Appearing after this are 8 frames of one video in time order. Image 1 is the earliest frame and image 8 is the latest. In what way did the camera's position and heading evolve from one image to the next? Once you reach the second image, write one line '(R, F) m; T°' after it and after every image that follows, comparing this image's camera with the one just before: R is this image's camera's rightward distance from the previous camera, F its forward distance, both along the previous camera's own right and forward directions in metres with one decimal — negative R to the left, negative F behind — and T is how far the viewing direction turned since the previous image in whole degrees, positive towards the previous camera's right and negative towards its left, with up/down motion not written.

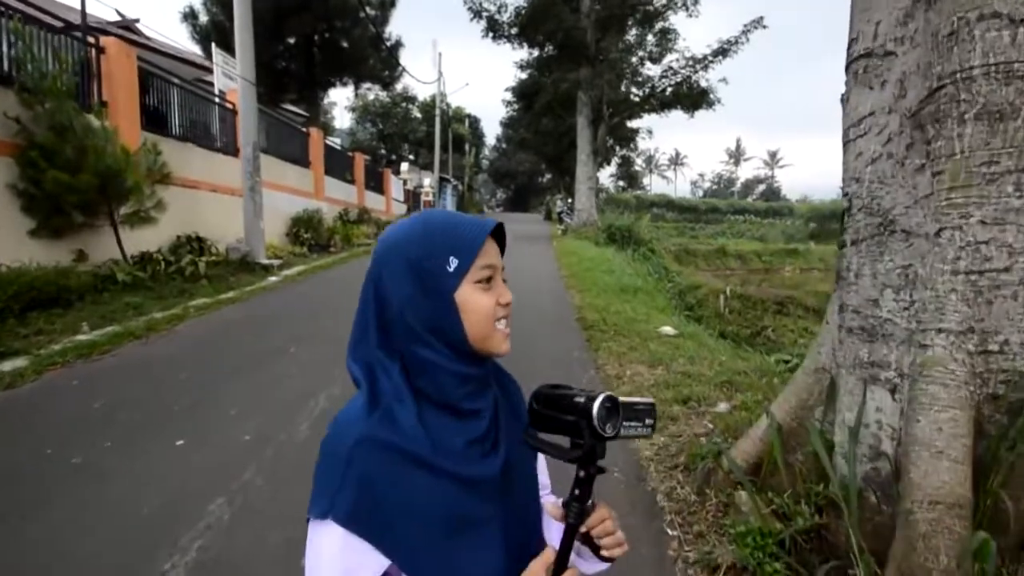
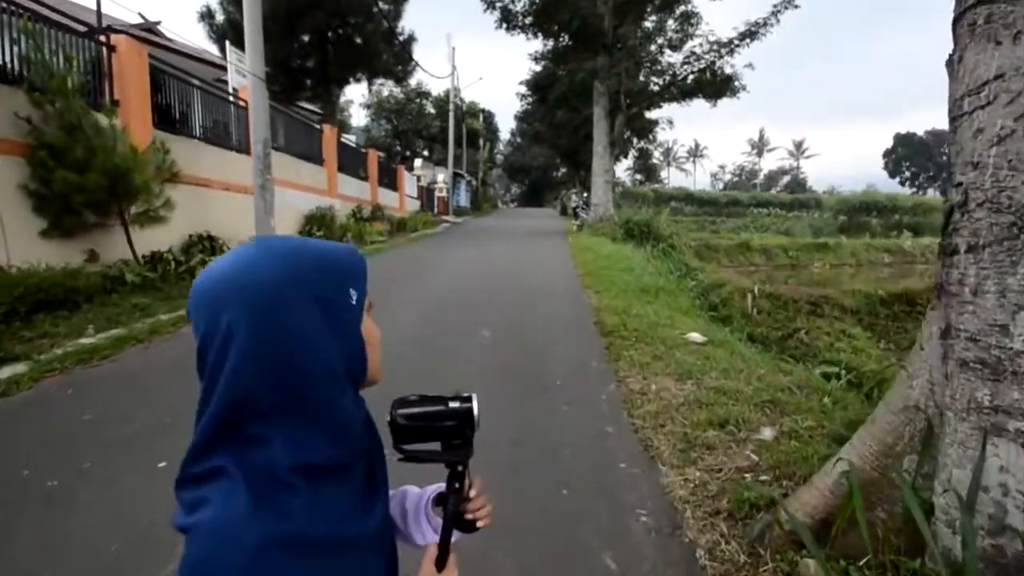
(0.0, +0.5) m; -2°
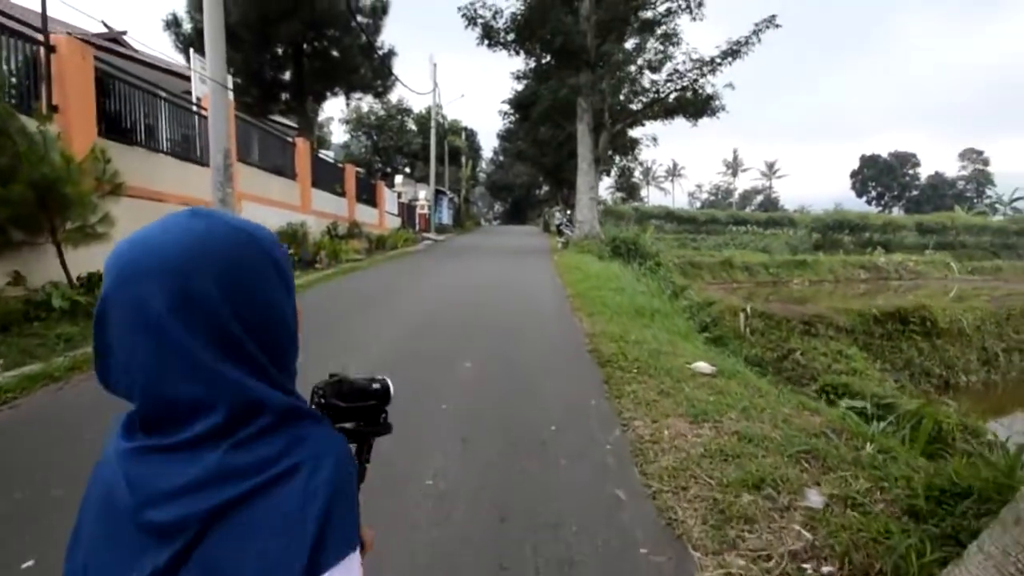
(0.0, +0.8) m; +2°
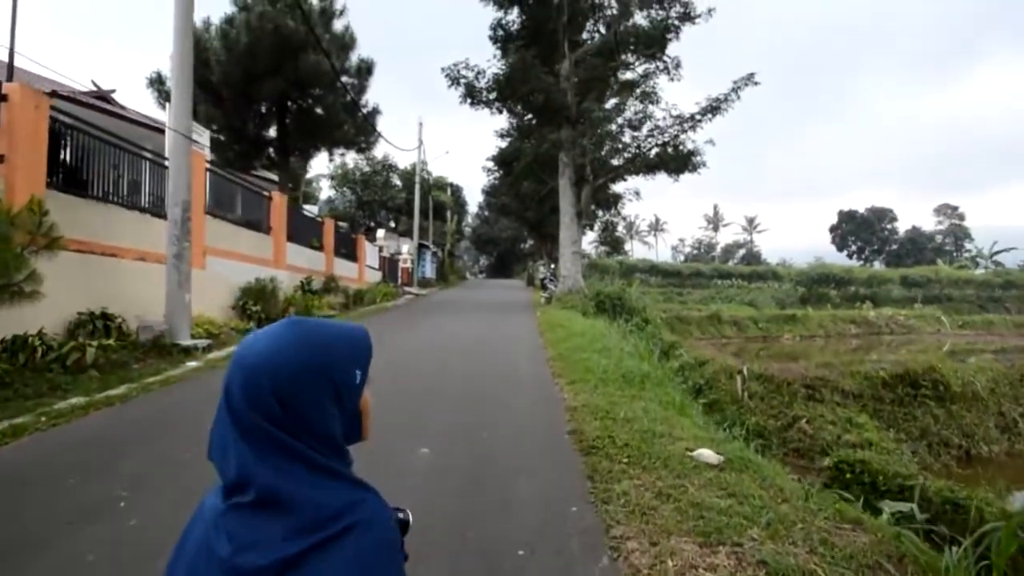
(+0.2, +0.9) m; +2°
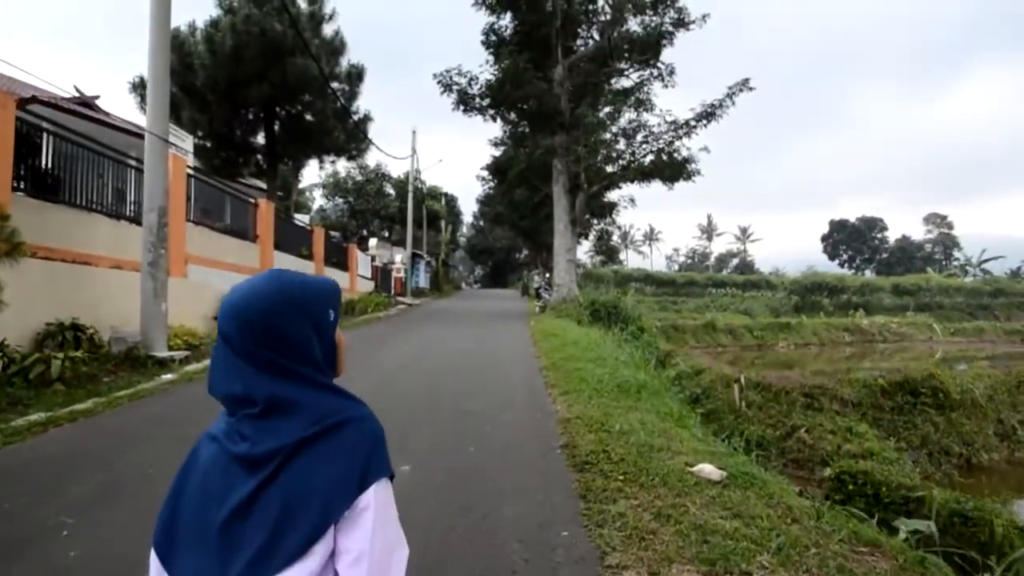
(+0.1, +0.3) m; +1°
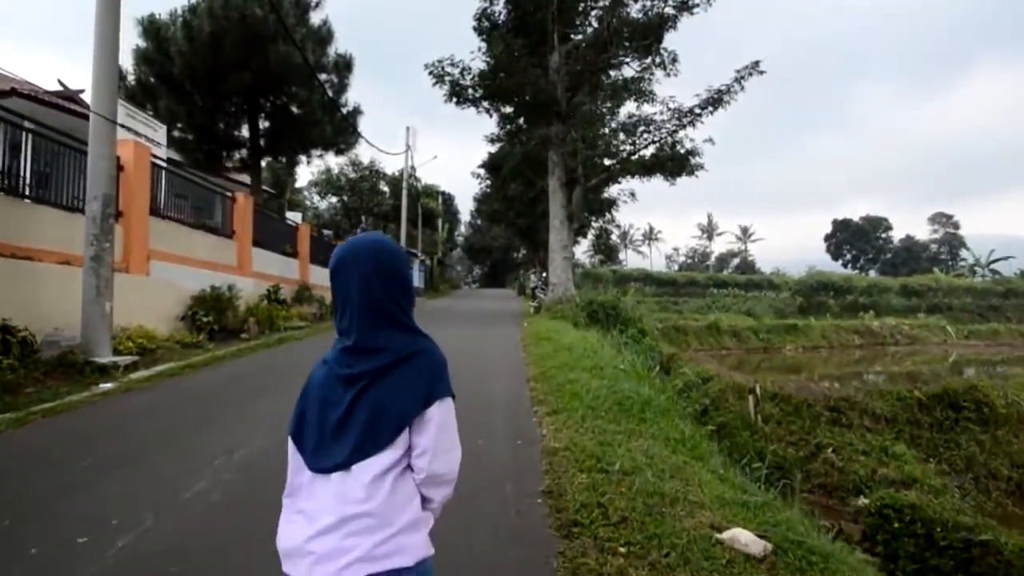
(+0.3, +1.2) m; 0°
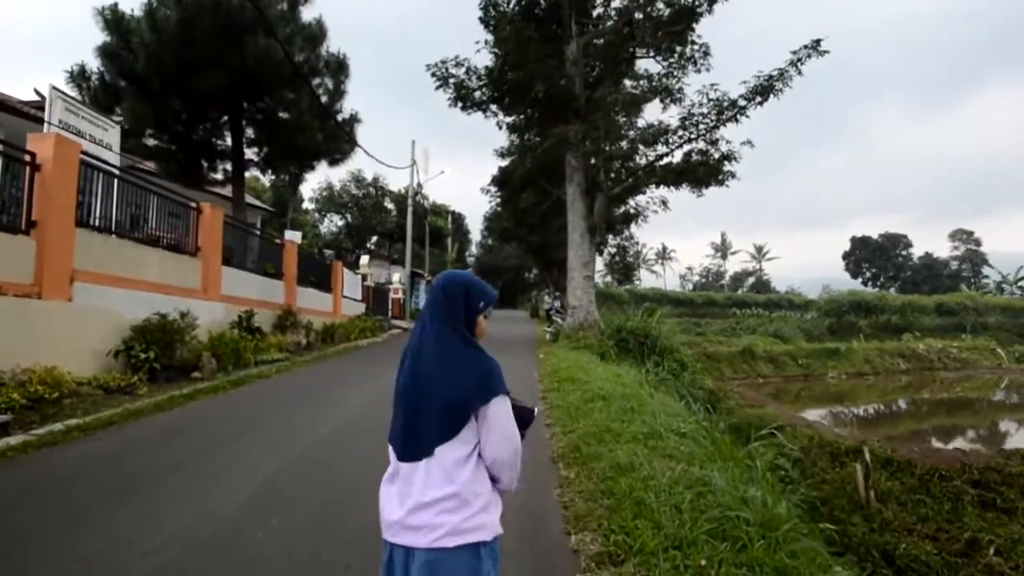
(-0.1, +2.7) m; -1°
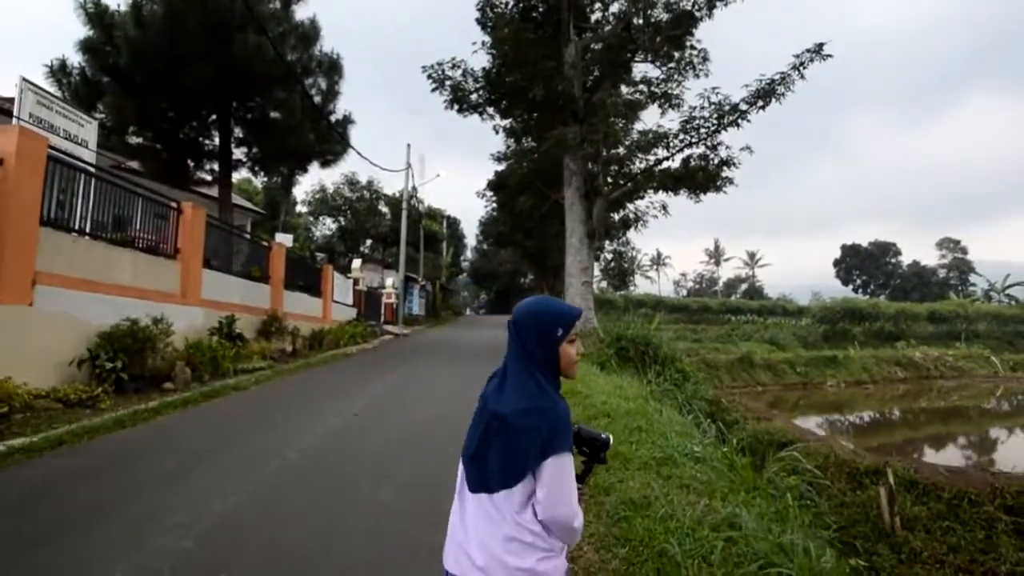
(0.0, +0.6) m; +1°
